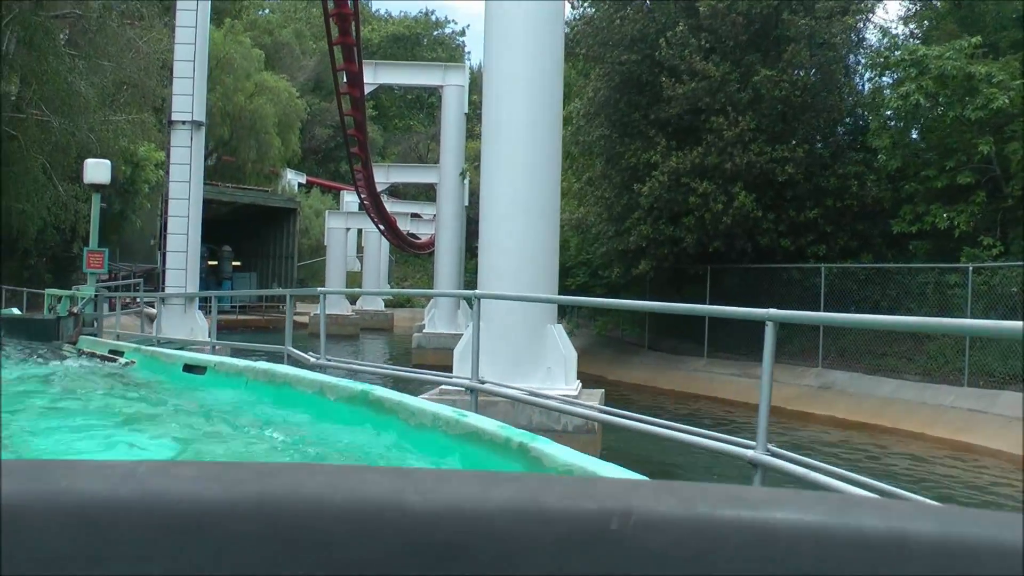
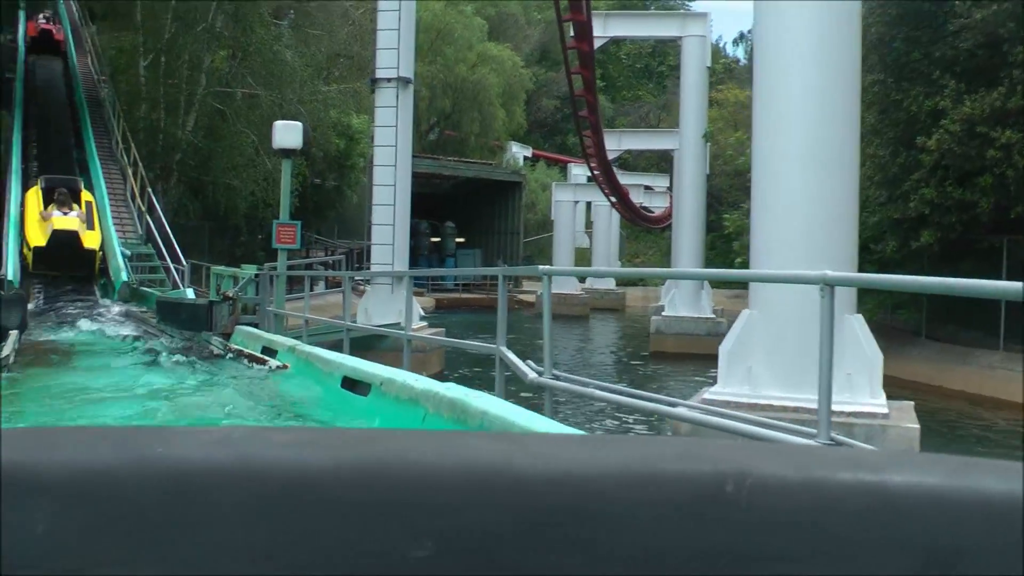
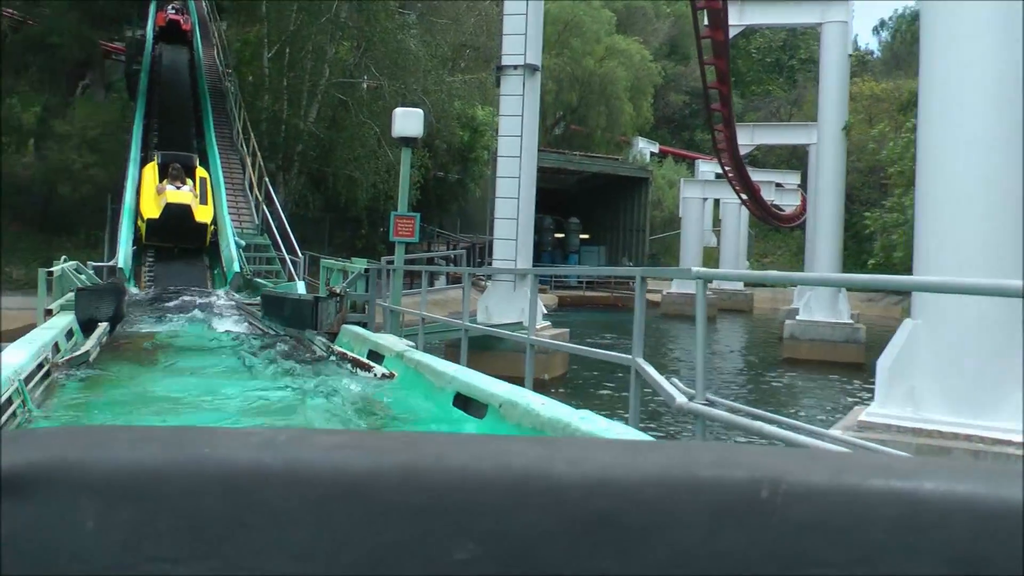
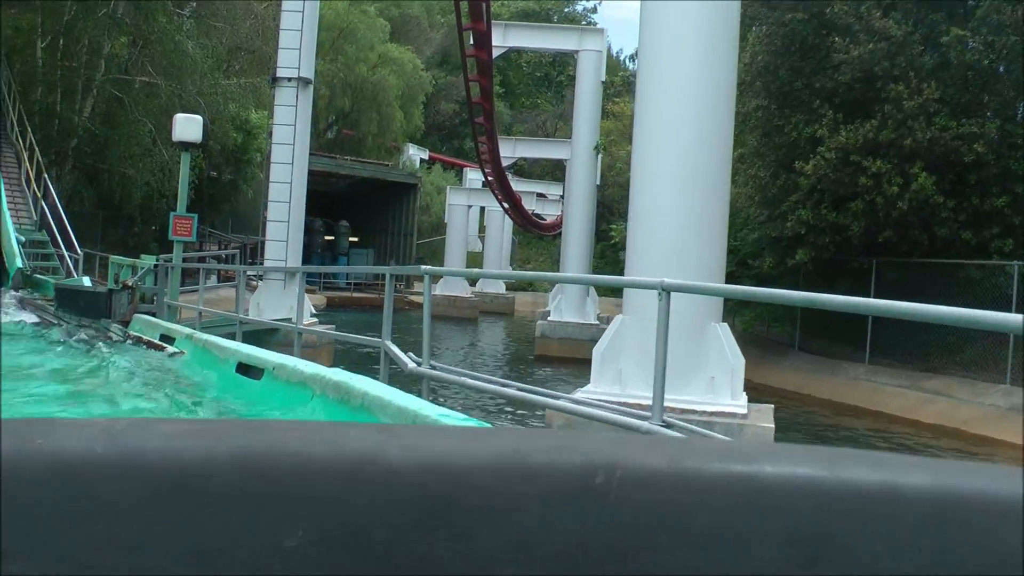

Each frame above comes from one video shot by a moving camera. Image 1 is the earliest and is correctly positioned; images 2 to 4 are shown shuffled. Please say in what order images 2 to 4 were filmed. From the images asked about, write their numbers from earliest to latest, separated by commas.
4, 2, 3
